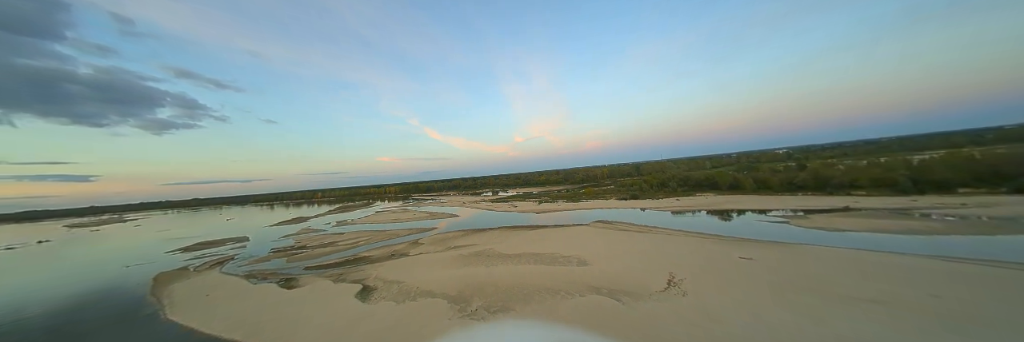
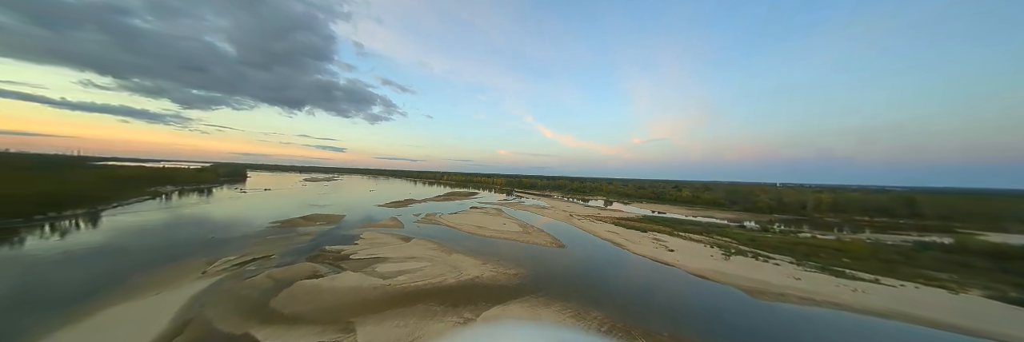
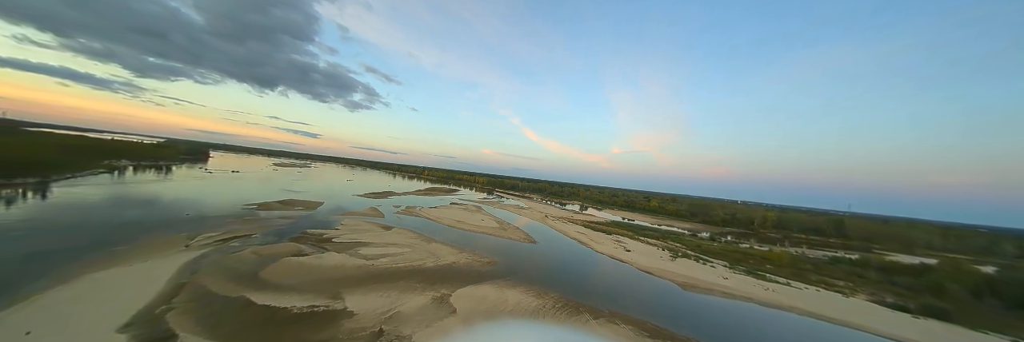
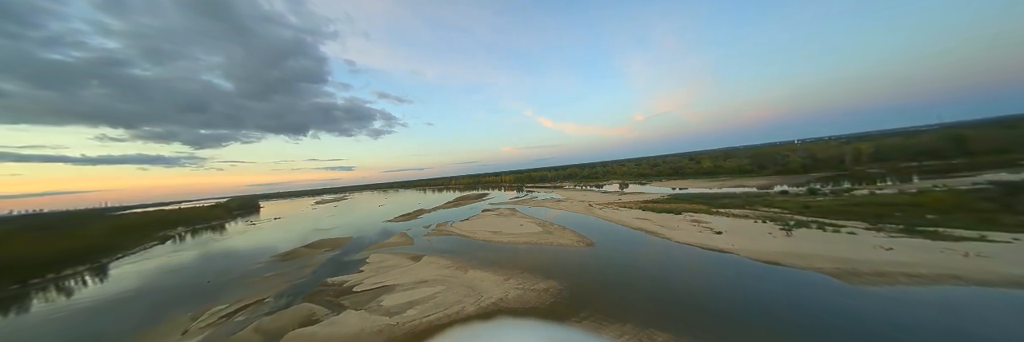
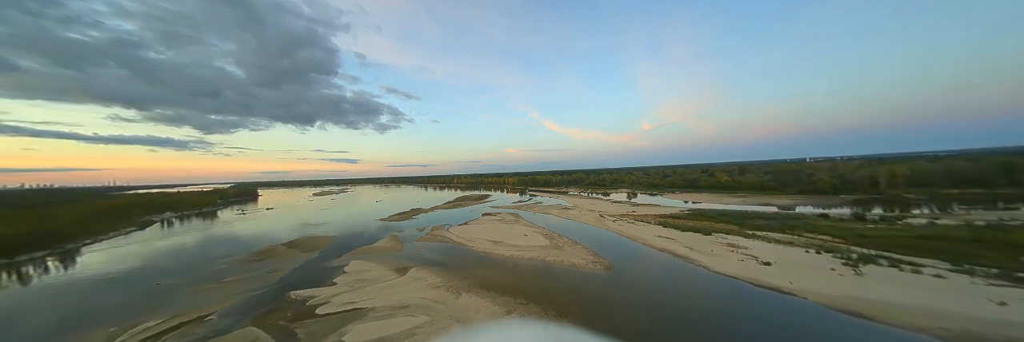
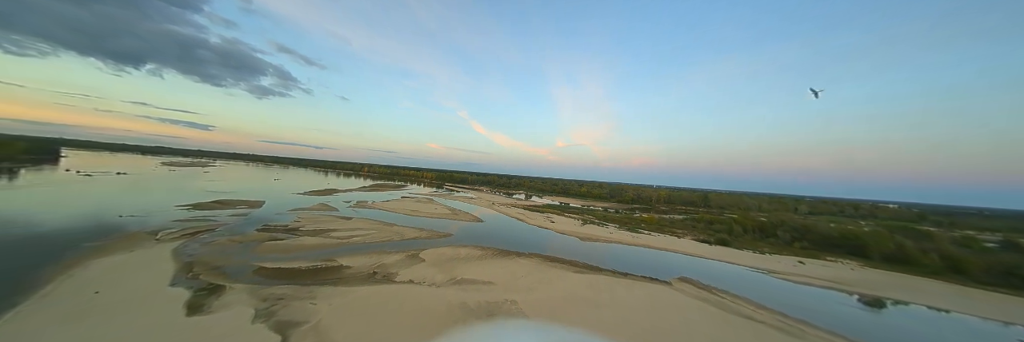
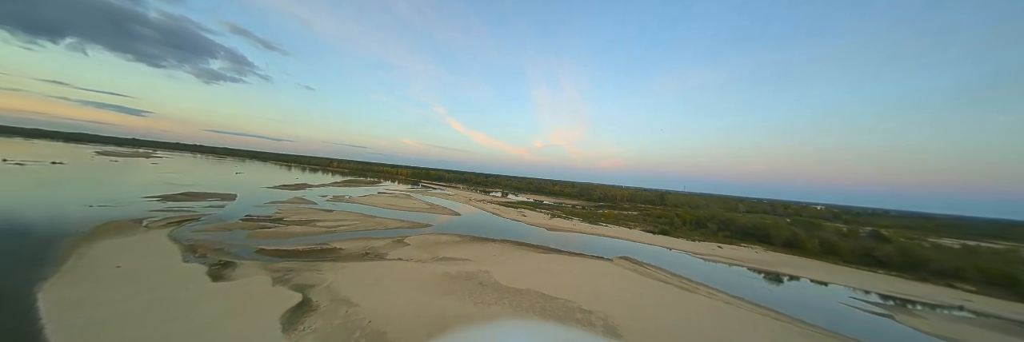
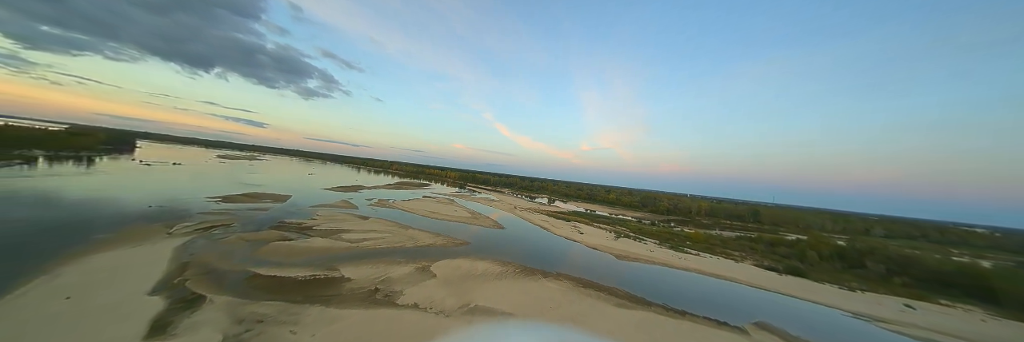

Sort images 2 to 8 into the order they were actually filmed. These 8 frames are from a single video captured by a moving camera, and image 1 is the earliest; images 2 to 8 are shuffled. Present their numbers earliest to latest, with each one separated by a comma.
7, 6, 8, 3, 2, 4, 5
